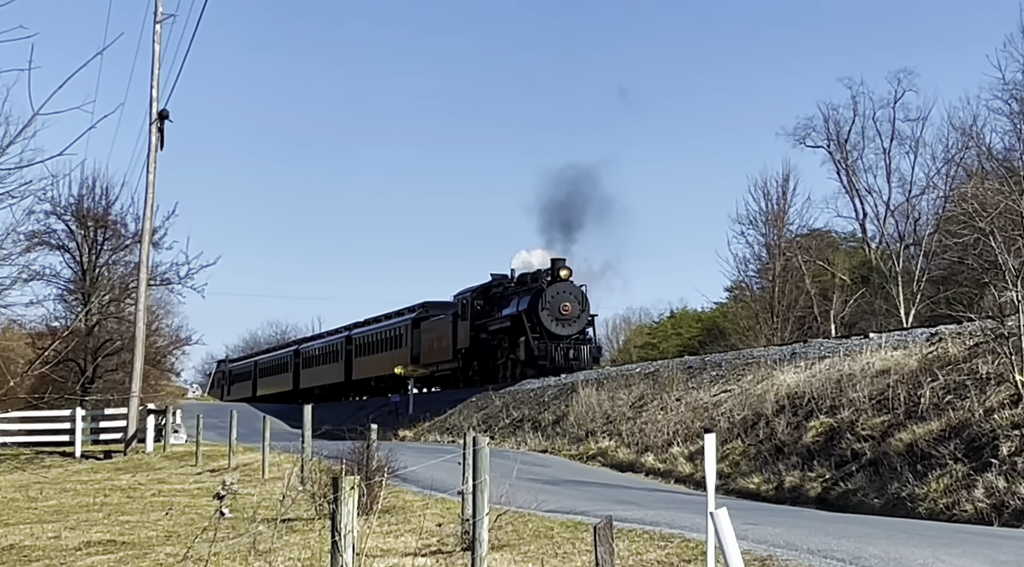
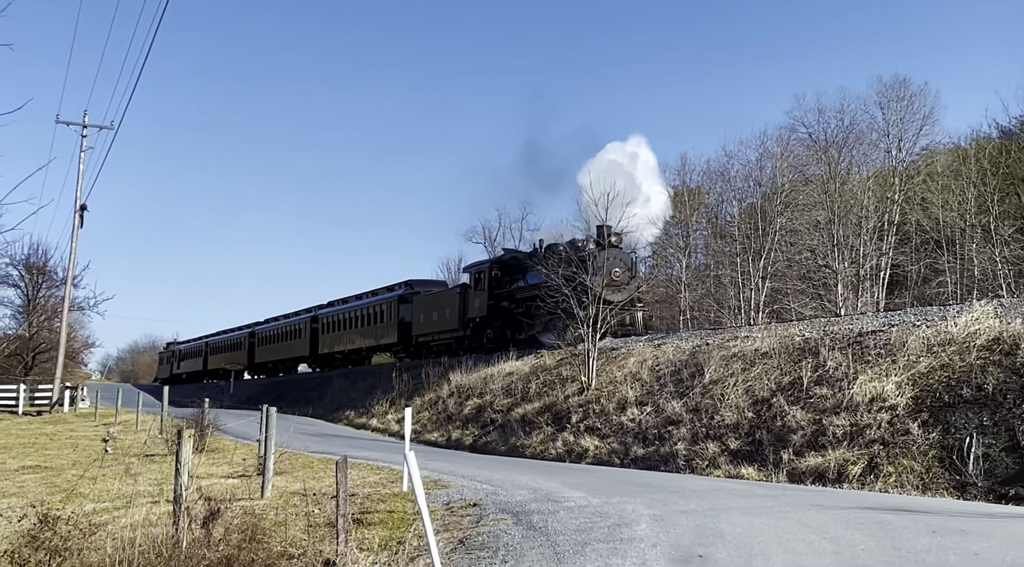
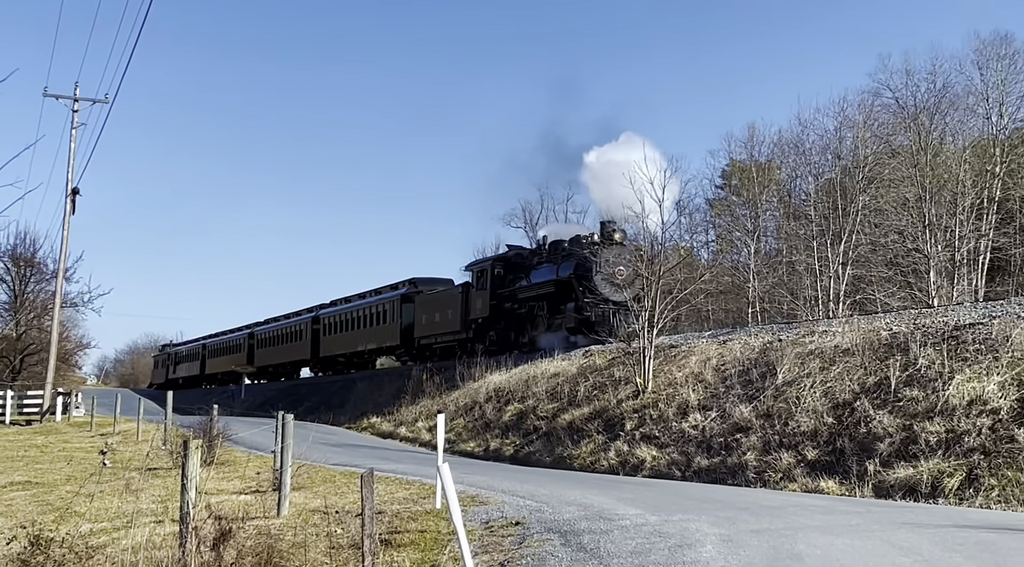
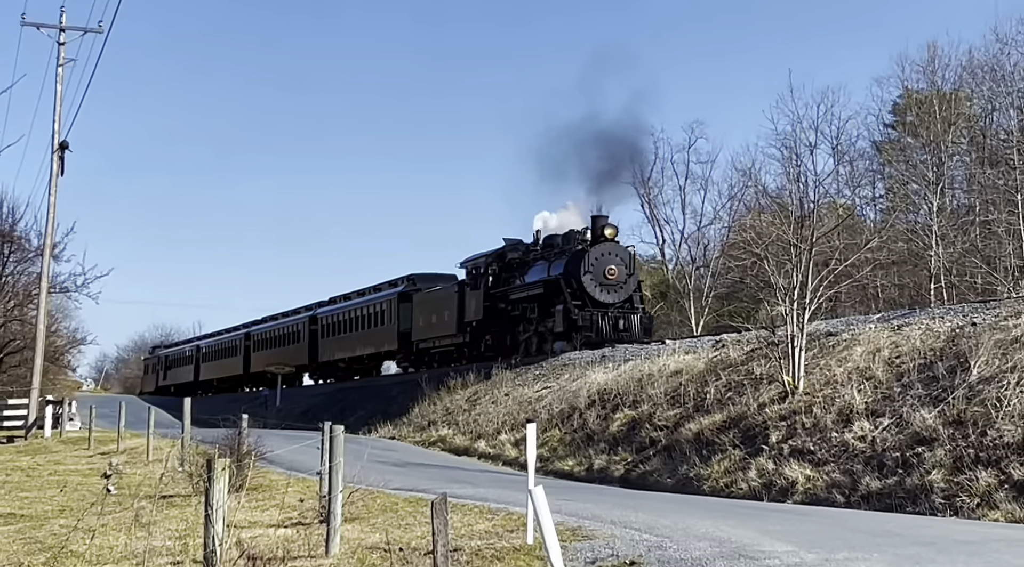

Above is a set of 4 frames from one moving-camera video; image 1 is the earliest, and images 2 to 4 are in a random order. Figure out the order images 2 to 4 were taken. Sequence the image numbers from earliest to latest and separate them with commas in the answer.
4, 3, 2
